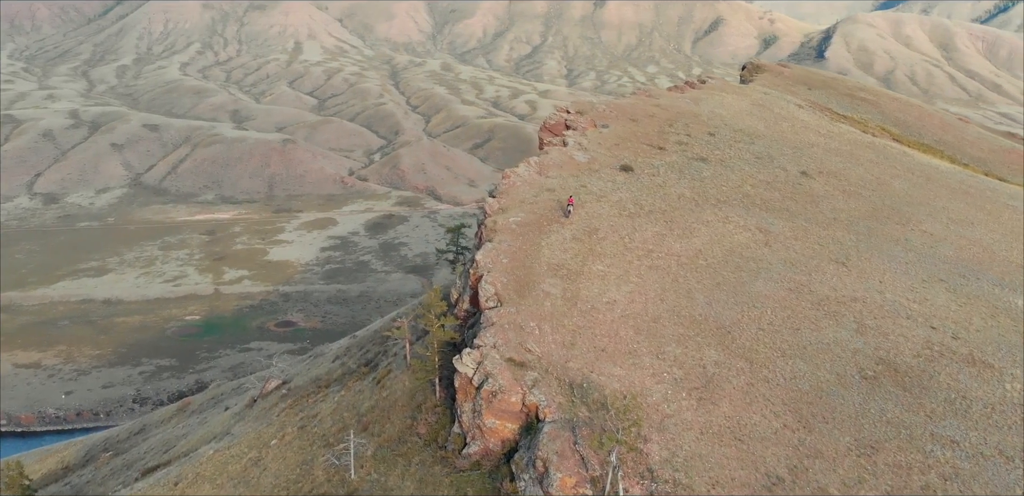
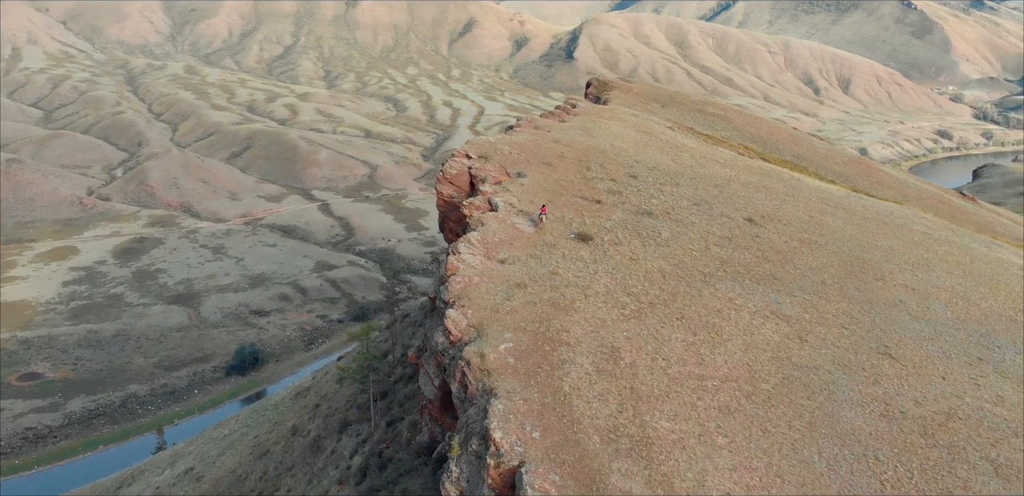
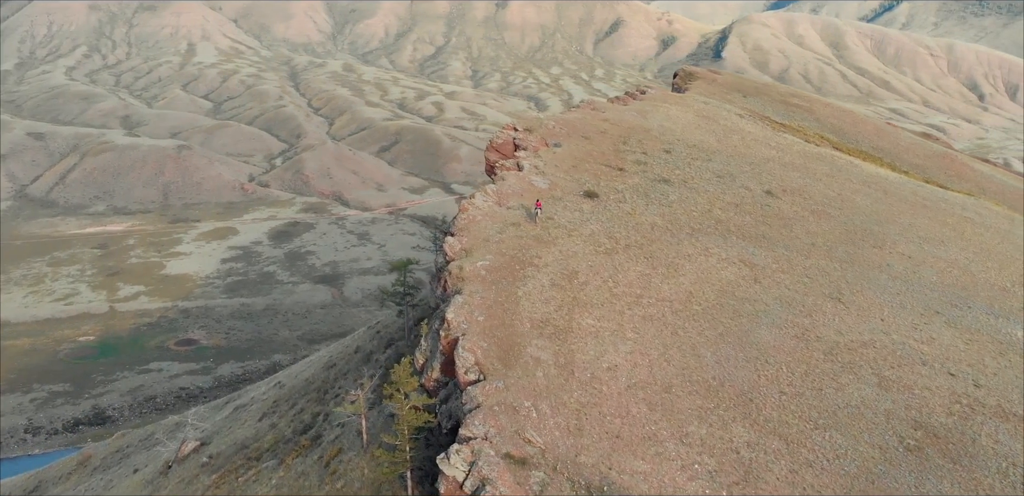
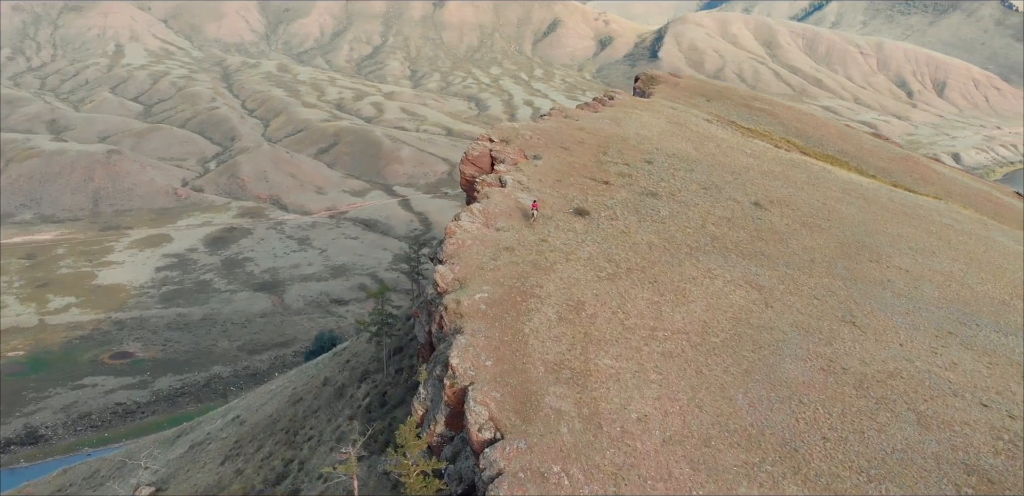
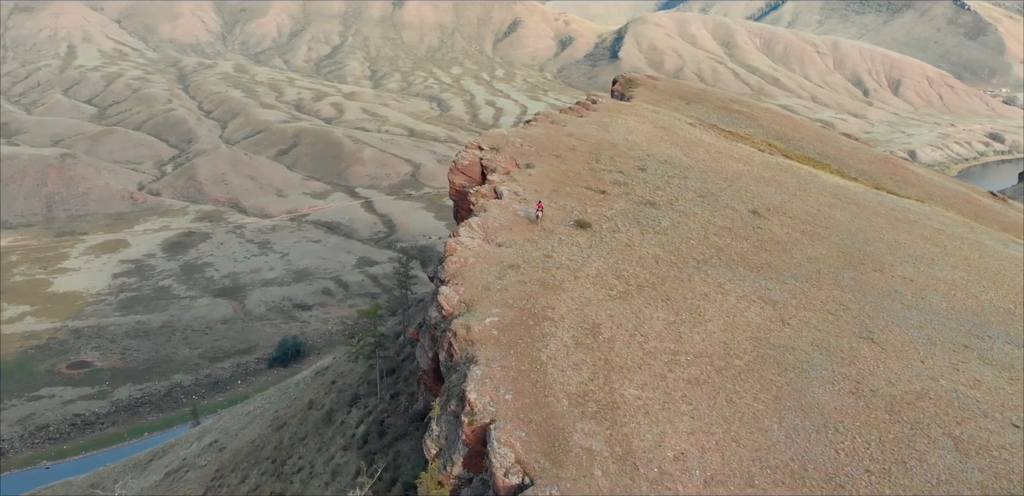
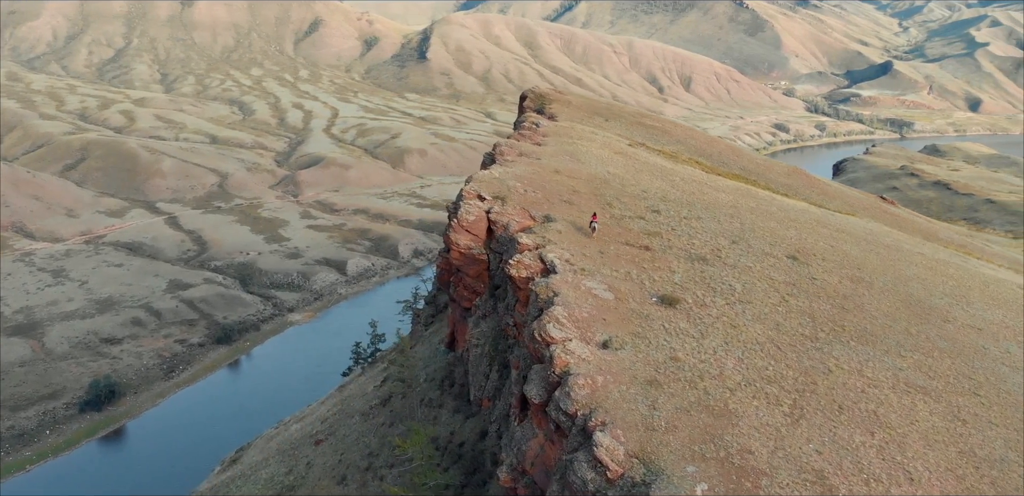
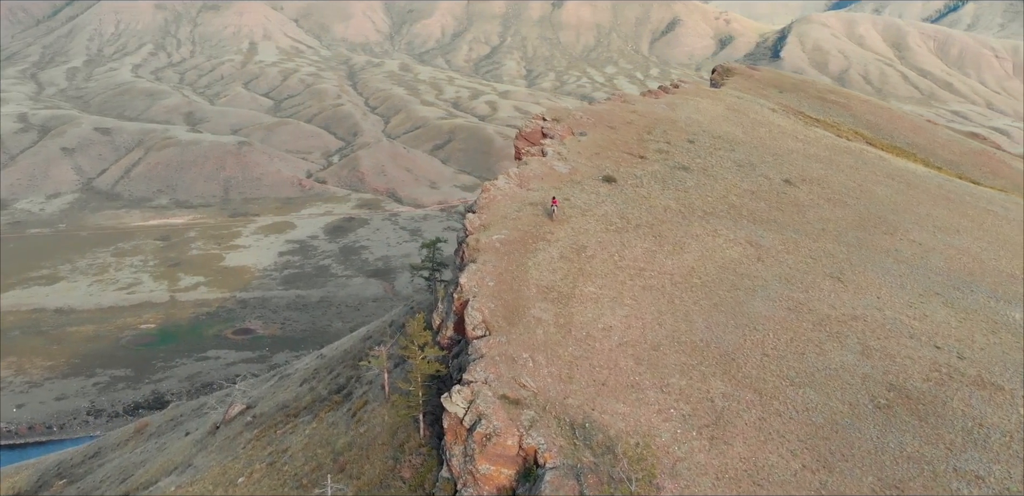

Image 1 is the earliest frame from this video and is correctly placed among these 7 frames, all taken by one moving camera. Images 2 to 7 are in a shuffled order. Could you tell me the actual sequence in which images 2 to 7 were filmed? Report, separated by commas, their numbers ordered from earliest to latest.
7, 3, 4, 5, 2, 6
